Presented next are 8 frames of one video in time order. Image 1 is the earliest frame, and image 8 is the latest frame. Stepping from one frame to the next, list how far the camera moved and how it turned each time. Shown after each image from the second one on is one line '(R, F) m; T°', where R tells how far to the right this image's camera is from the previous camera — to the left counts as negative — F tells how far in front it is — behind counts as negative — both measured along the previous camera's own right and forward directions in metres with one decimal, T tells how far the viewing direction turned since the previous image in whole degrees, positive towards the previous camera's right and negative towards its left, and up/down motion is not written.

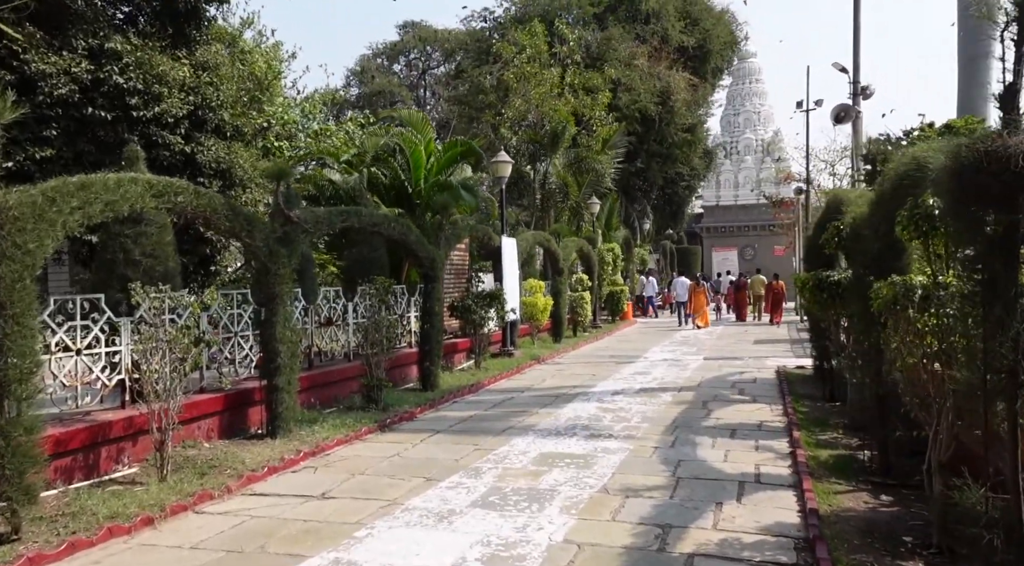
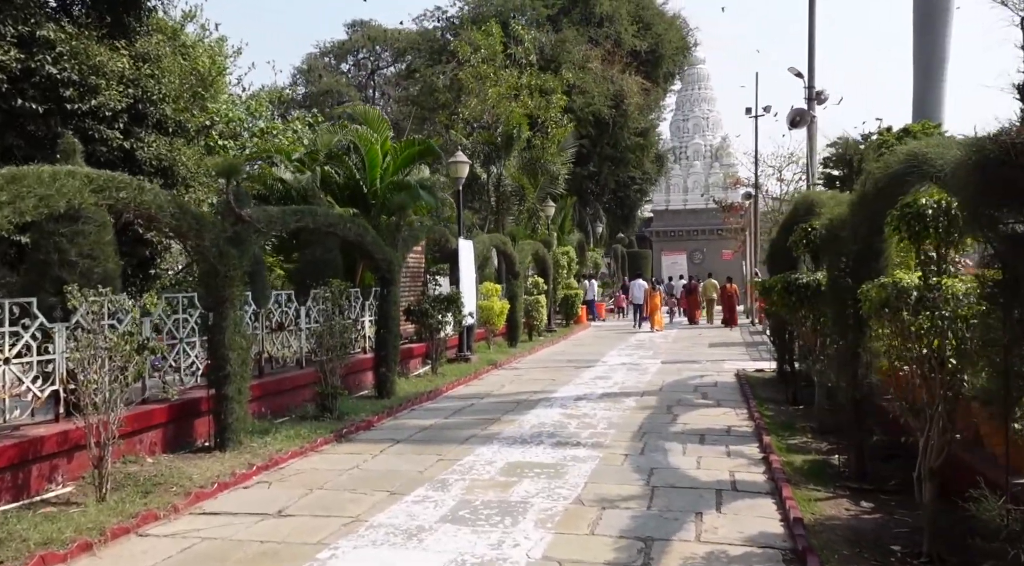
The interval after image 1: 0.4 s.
(-0.1, +0.4) m; +3°
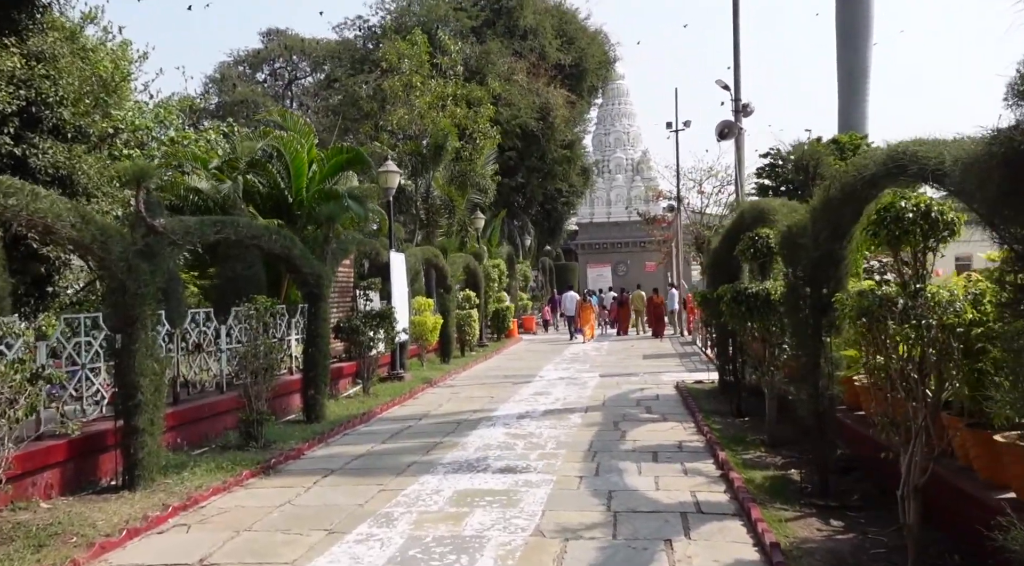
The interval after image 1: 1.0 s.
(-0.2, +0.5) m; +5°
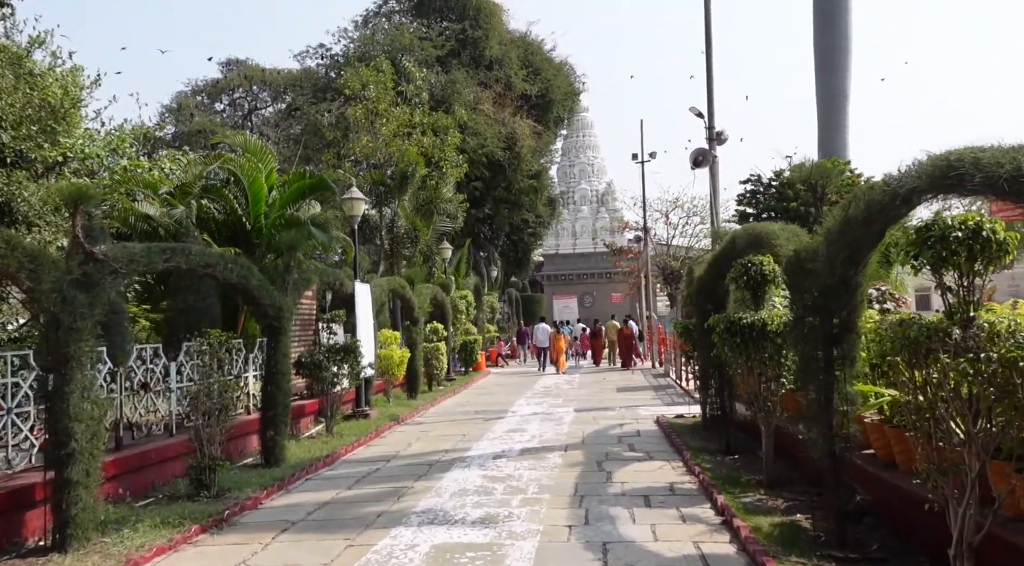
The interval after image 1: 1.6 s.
(-0.1, +0.7) m; +2°
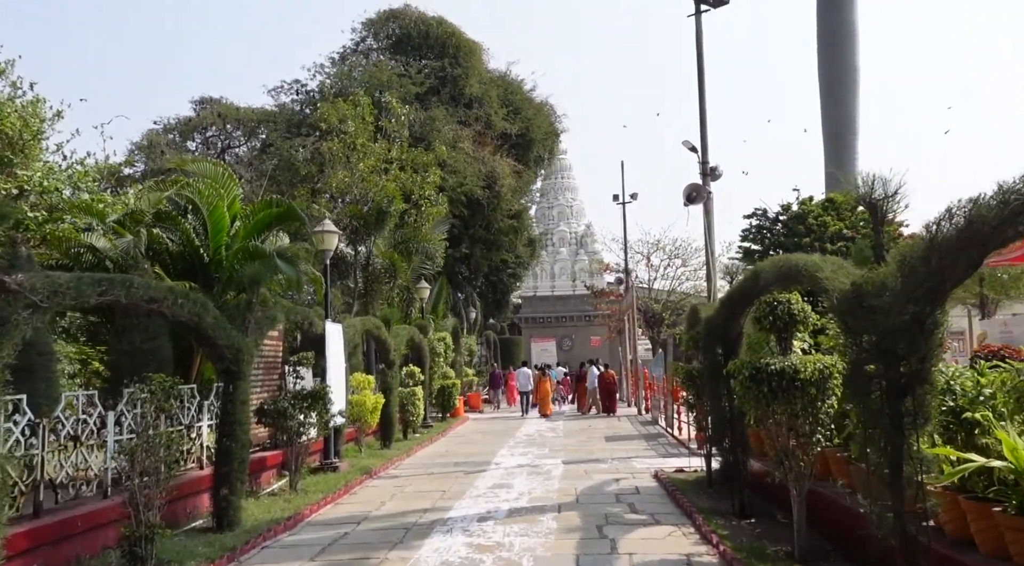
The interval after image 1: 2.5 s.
(-0.1, +1.1) m; +2°
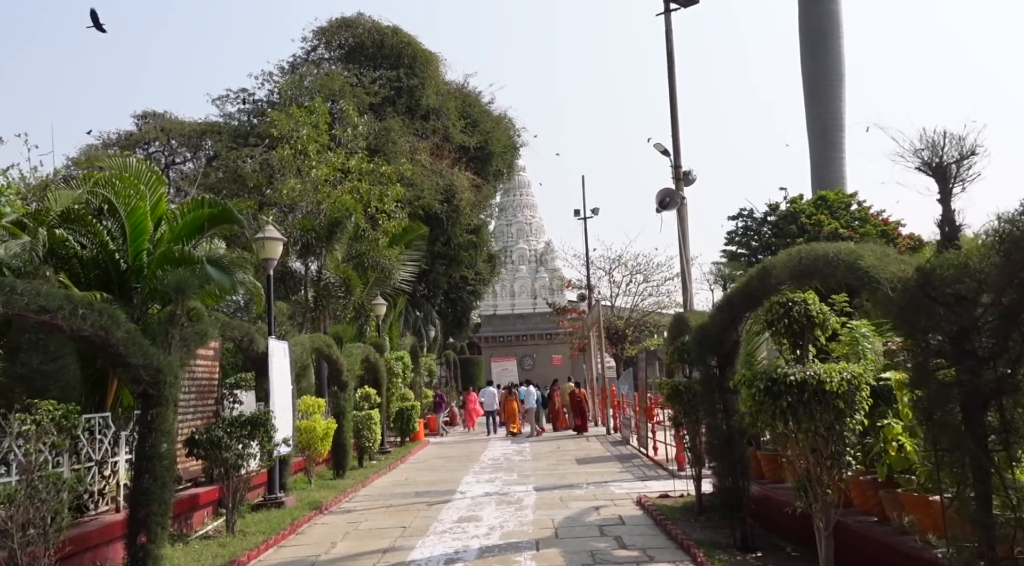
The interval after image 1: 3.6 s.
(-0.1, +1.2) m; +3°
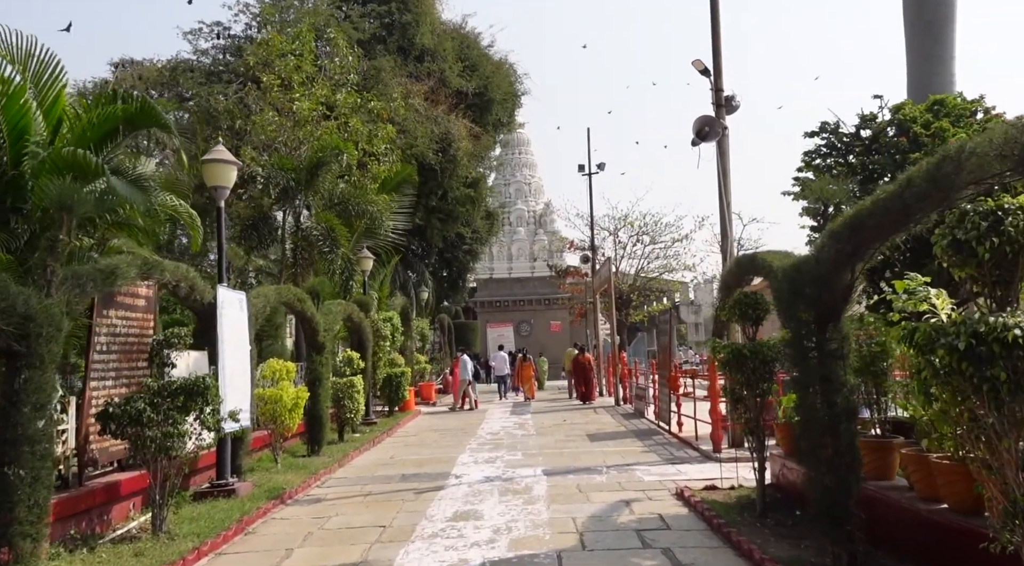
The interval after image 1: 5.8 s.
(-0.2, +2.4) m; 0°
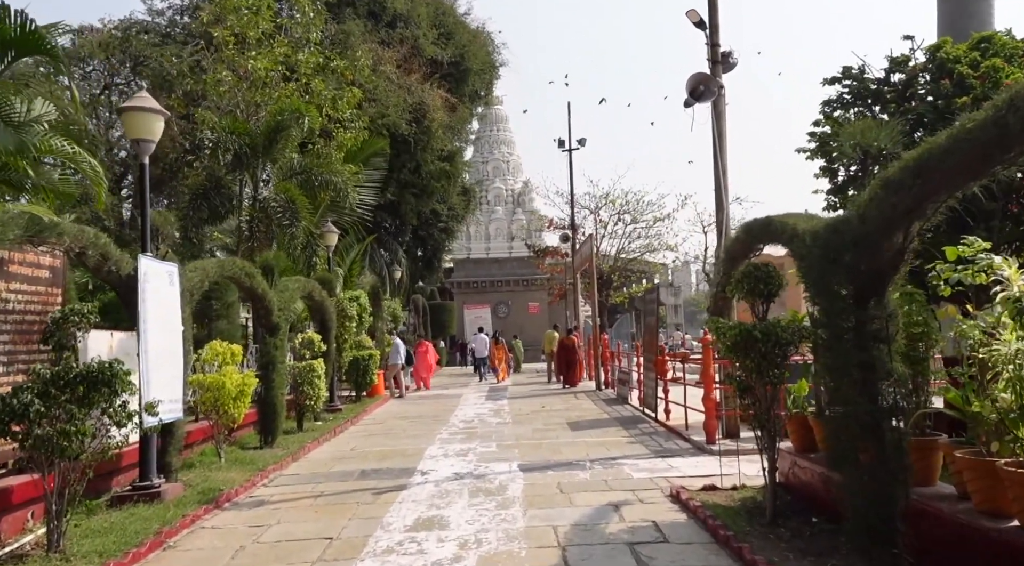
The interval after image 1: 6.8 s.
(+0.1, +1.3) m; +1°
